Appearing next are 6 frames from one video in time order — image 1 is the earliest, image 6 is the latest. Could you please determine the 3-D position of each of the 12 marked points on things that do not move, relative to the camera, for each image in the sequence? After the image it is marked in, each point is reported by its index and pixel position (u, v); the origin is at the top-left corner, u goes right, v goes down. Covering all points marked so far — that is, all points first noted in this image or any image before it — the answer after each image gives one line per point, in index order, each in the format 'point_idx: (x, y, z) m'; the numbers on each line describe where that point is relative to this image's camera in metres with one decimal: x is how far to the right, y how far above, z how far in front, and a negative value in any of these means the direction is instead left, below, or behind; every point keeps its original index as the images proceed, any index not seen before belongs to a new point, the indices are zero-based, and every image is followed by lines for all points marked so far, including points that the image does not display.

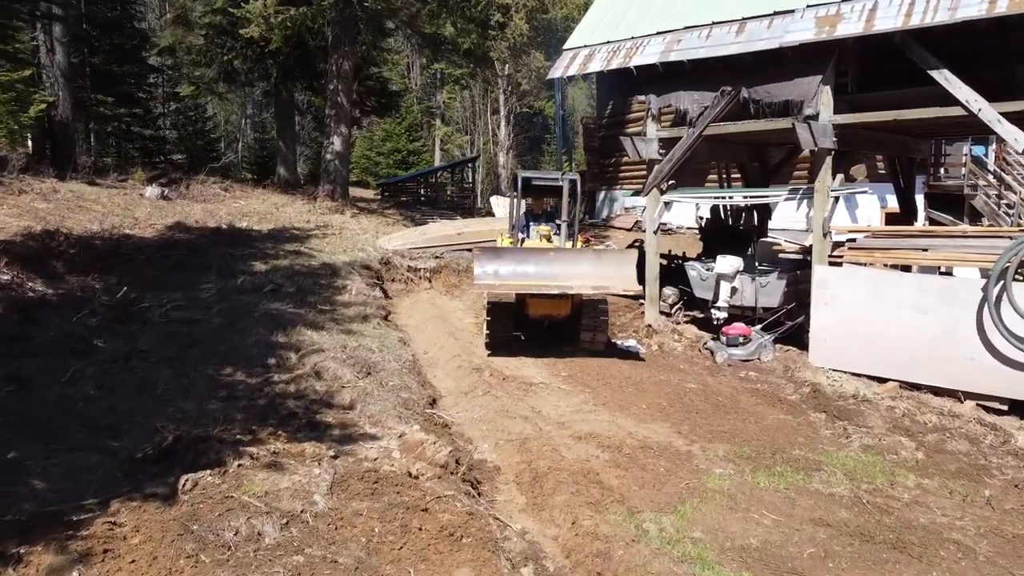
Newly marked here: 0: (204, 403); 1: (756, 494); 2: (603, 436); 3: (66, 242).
0: (-2.3, -0.8, +5.9) m
1: (+1.8, -1.5, +6.0) m
2: (+0.8, -1.3, +7.2) m
3: (-5.9, +0.6, +10.8) m
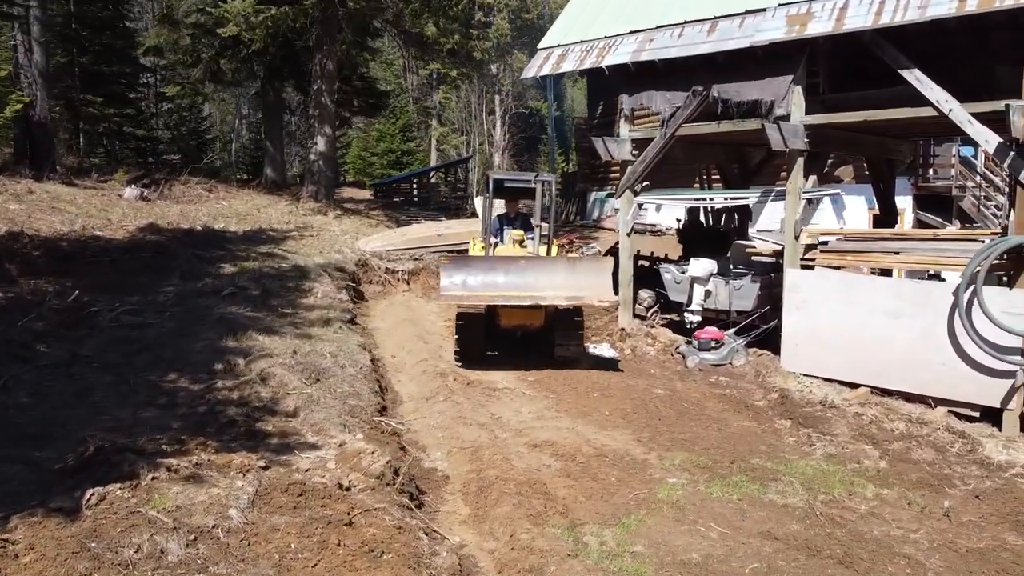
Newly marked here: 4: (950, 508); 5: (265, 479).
0: (-2.7, -0.9, +5.8) m
1: (+1.4, -1.6, +5.8) m
2: (+0.4, -1.4, +7.0) m
3: (-6.3, +0.6, +10.6) m
4: (+3.2, -1.6, +6.0) m
5: (-1.5, -1.1, +4.8) m
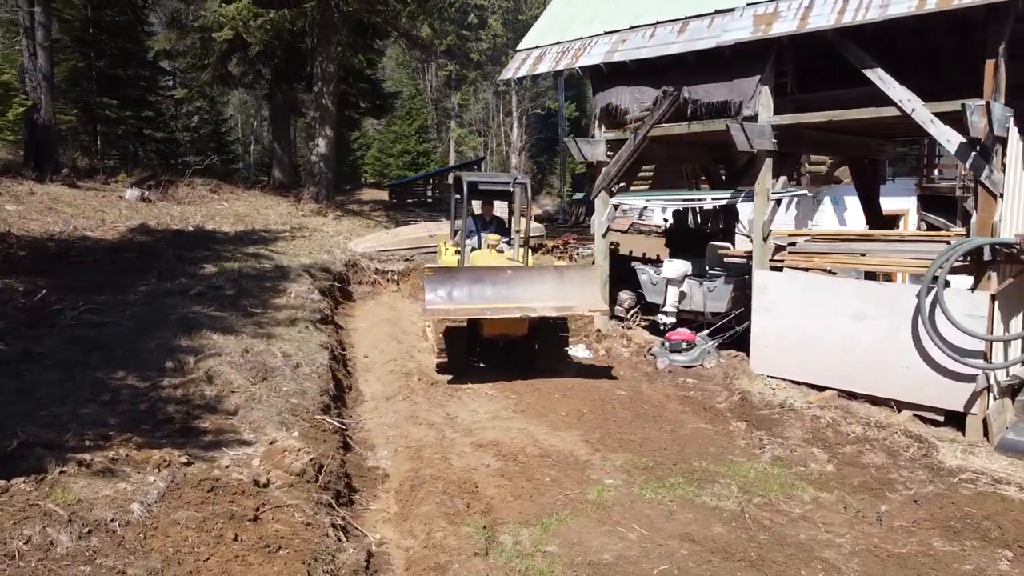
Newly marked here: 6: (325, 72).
0: (-3.2, -0.9, +5.9) m
1: (+0.9, -1.6, +5.8) m
2: (-0.1, -1.4, +7.1) m
3: (-6.6, +0.6, +10.9) m
4: (+2.7, -1.6, +5.9) m
5: (-2.0, -1.1, +4.9) m
6: (-4.5, +5.2, +19.4) m
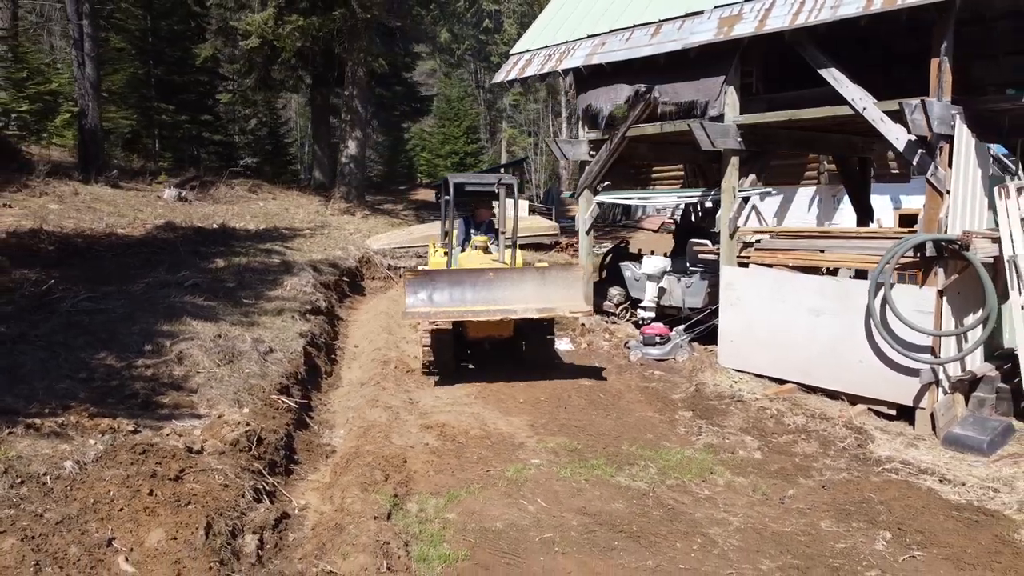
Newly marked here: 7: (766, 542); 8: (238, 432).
0: (-3.8, -0.8, +6.6) m
1: (+0.3, -1.5, +6.2) m
2: (-0.6, -1.3, +7.6) m
3: (-6.8, +0.7, +11.9) m
4: (+2.1, -1.6, +6.2) m
5: (-2.7, -1.0, +5.6) m
6: (-4.0, +5.3, +20.1) m
7: (+1.7, -1.7, +5.3) m
8: (-2.1, -1.1, +6.1) m
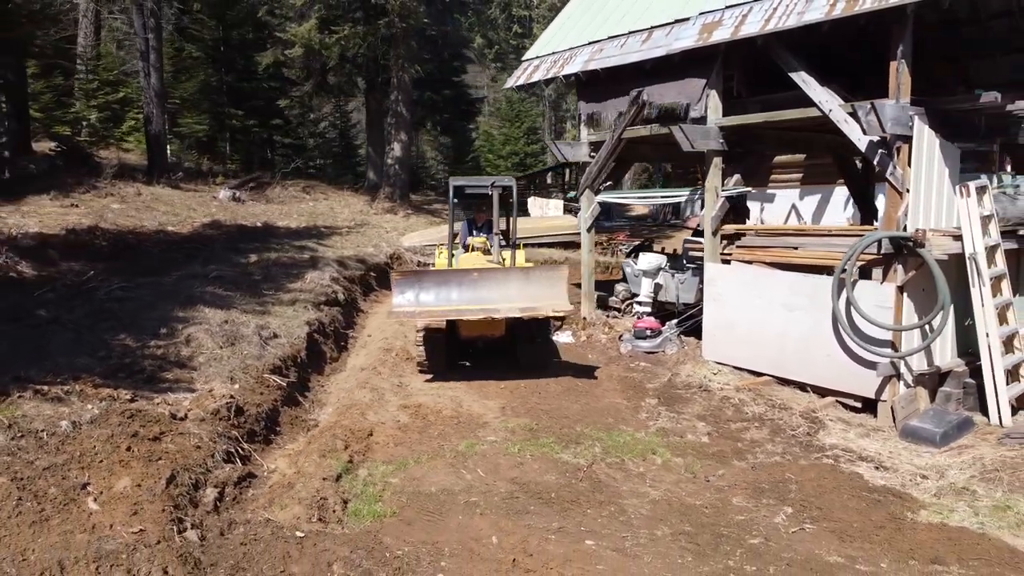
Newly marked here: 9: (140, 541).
0: (-4.1, -0.6, +7.6) m
1: (-0.2, -1.4, +6.8) m
2: (-0.9, -1.2, +8.2) m
3: (-6.6, +0.9, +13.1) m
4: (+1.7, -1.5, +6.6) m
5: (-3.2, -0.9, +6.5) m
6: (-3.0, +5.4, +21.1) m
7: (+1.2, -1.6, +5.8) m
8: (-2.5, -1.0, +6.9) m
9: (-2.2, -1.5, +4.7) m
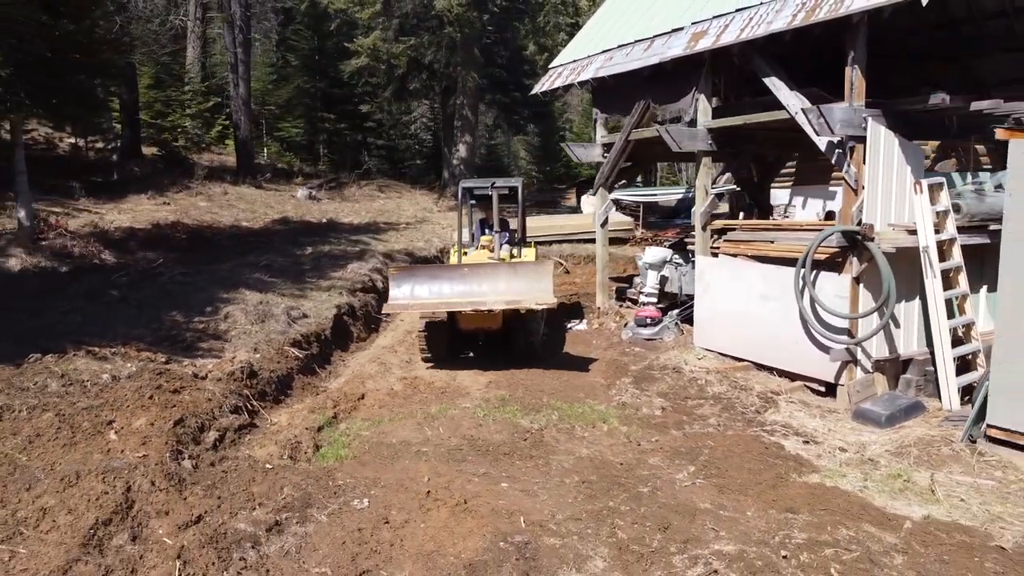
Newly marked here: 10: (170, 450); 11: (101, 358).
0: (-4.3, -0.5, +9.2) m
1: (-0.5, -1.3, +7.9) m
2: (-1.0, -1.1, +9.4) m
3: (-6.1, +1.1, +15.0) m
4: (+1.2, -1.4, +7.4) m
5: (-3.6, -0.8, +7.9) m
6: (-1.4, +5.6, +22.4) m
7: (+0.7, -1.5, +6.7) m
8: (-2.8, -0.8, +8.3) m
9: (-2.8, -1.3, +6.1) m
10: (-2.7, -1.3, +6.4) m
11: (-4.0, -0.7, +7.8) m
